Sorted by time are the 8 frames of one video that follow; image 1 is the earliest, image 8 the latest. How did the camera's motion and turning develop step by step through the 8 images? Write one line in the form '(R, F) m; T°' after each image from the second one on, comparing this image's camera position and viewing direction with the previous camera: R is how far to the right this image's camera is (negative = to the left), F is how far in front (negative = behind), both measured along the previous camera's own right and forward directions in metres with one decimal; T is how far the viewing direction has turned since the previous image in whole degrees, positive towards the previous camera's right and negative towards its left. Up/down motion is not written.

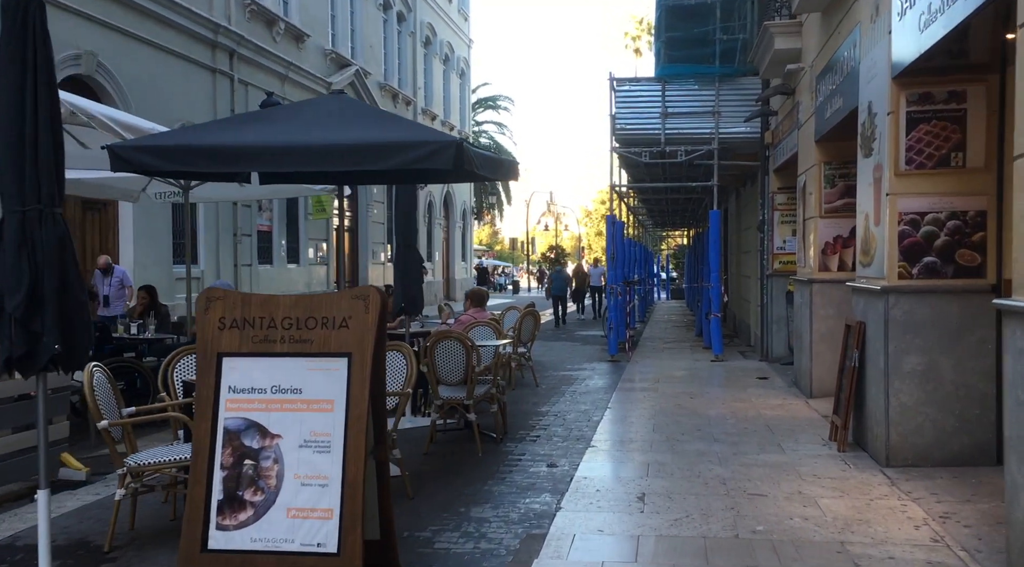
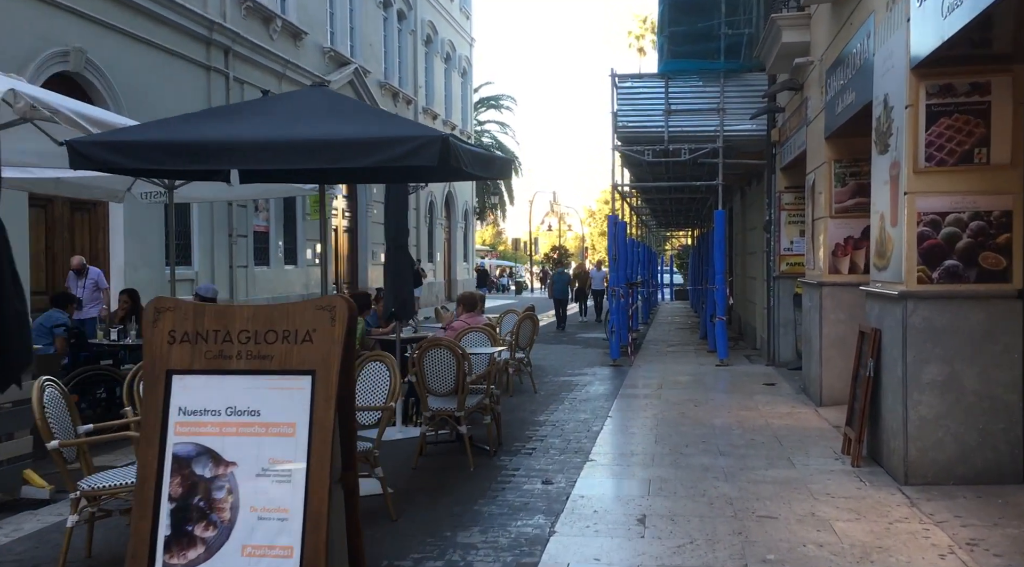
(+0.1, +0.4) m; 0°
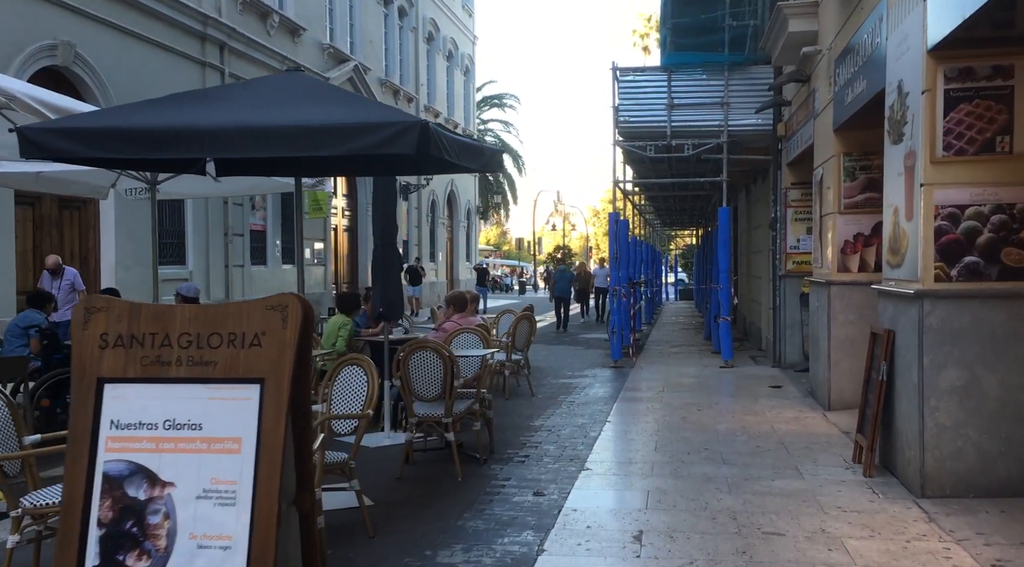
(+0.1, +0.4) m; 0°
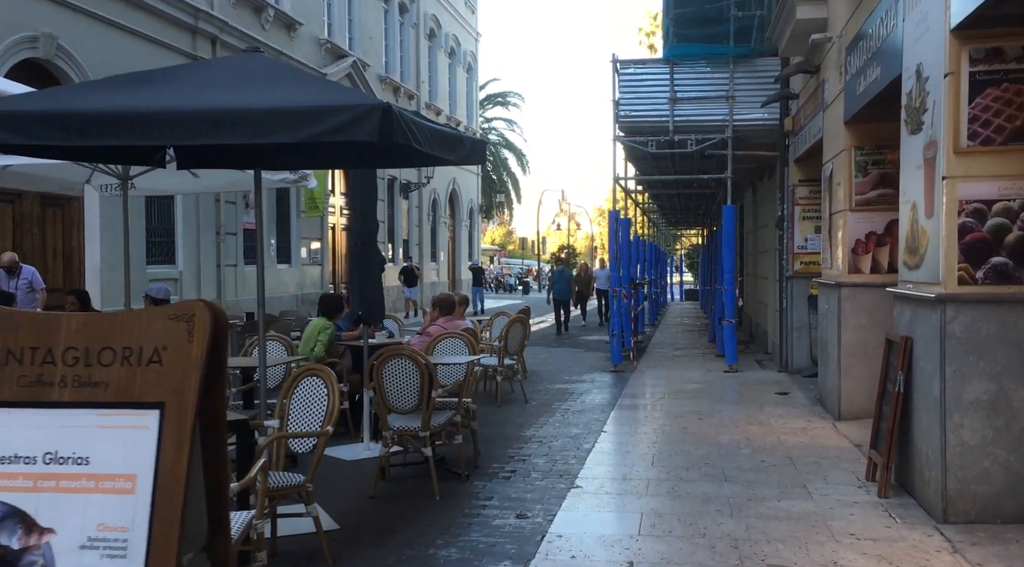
(+0.1, +0.5) m; 0°
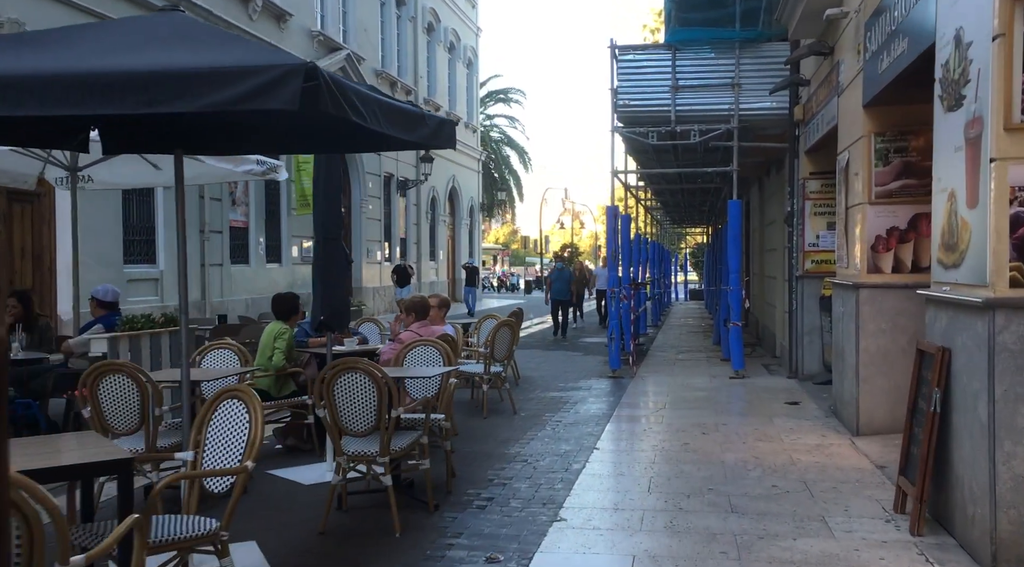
(+0.2, +0.8) m; 0°
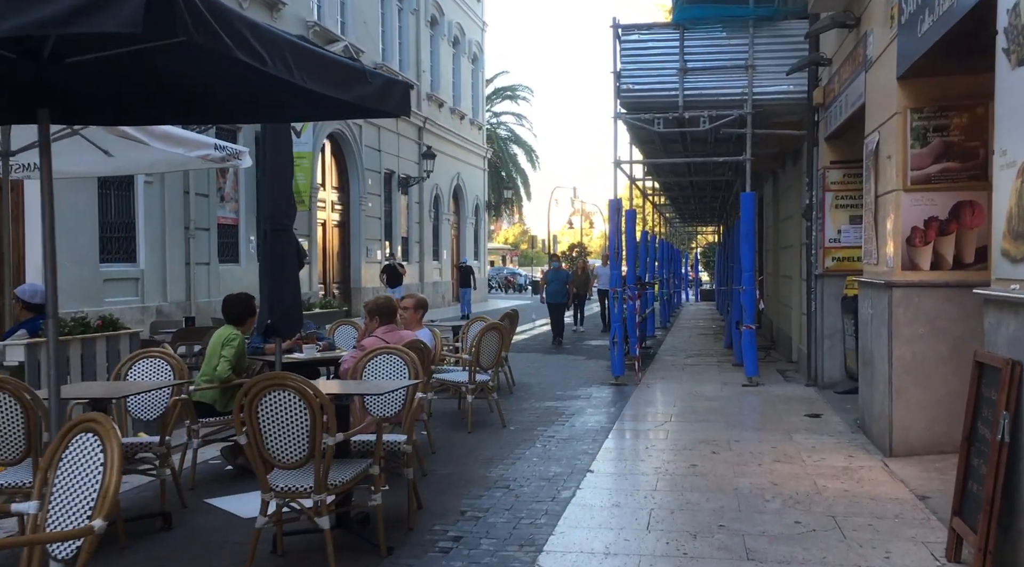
(+0.2, +1.0) m; -1°
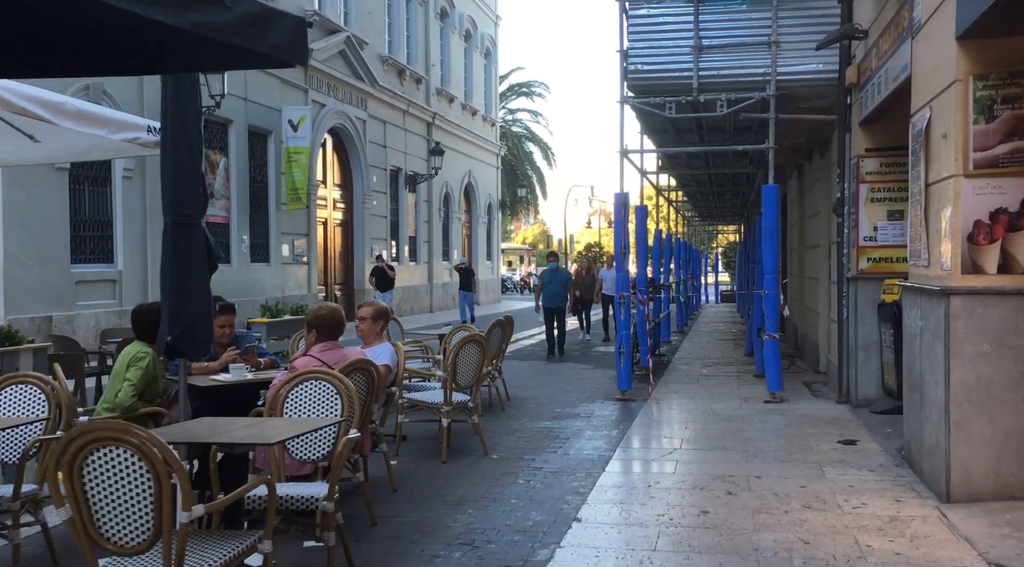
(+0.3, +1.2) m; -1°
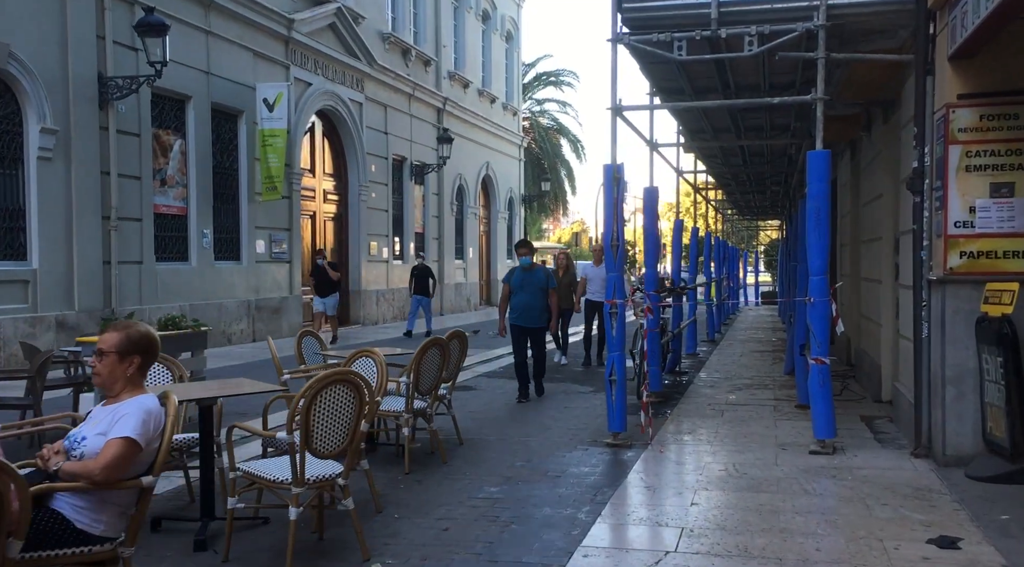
(+0.7, +2.7) m; -2°
